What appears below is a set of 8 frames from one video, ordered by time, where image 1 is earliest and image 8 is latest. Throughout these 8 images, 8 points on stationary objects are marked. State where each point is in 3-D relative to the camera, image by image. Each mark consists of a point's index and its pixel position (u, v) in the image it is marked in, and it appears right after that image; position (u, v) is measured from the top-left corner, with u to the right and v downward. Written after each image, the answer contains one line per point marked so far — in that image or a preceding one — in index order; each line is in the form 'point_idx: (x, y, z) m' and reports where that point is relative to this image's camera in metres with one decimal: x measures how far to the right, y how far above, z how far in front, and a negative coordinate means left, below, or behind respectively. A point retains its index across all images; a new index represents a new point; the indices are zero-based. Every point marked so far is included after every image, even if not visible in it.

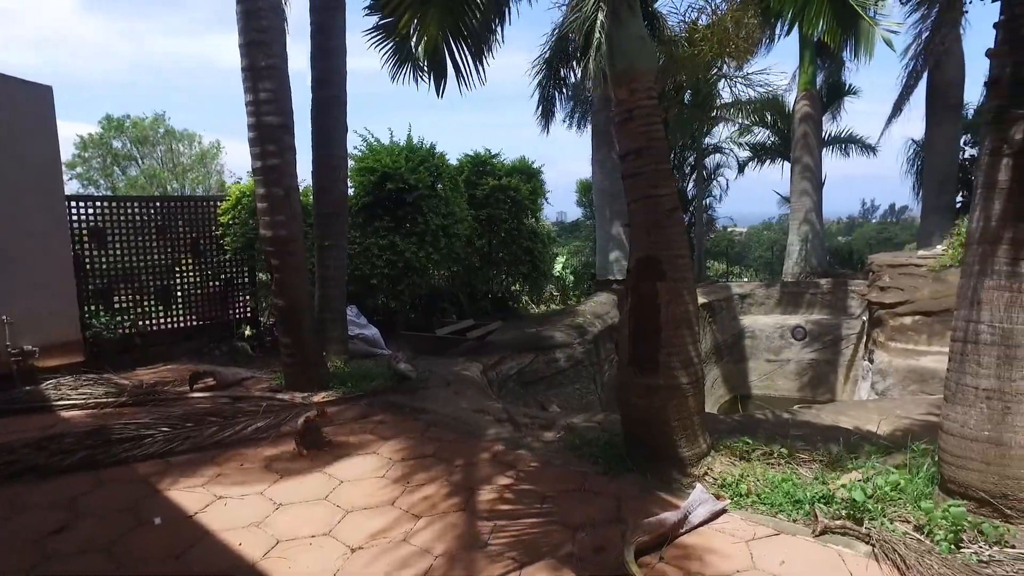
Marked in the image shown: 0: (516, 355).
0: (+0.1, -0.9, +8.8) m
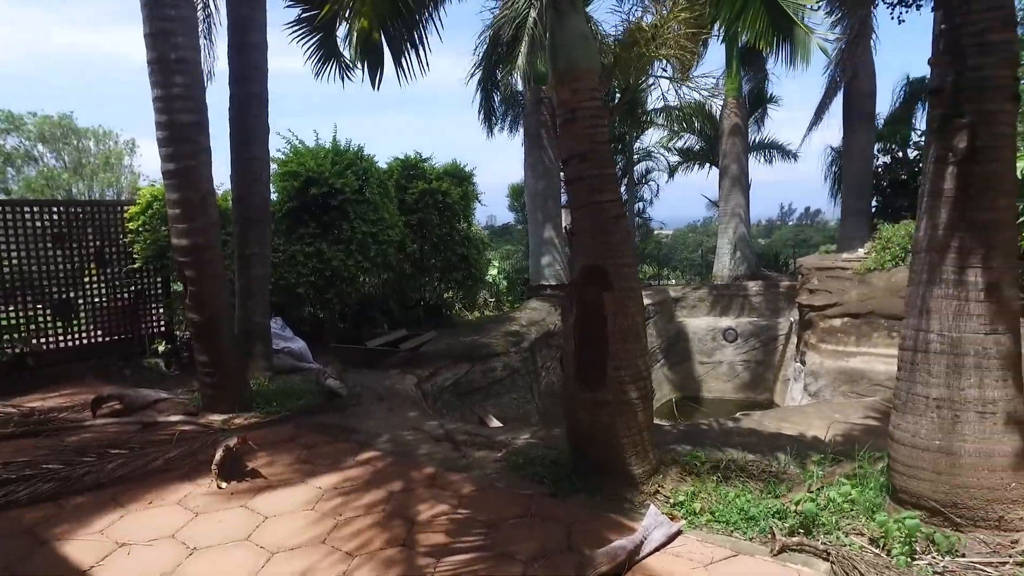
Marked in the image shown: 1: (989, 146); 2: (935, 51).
0: (-0.8, -1.0, +8.5) m
1: (+2.4, +0.7, +3.4) m
2: (+2.2, +1.2, +3.5) m
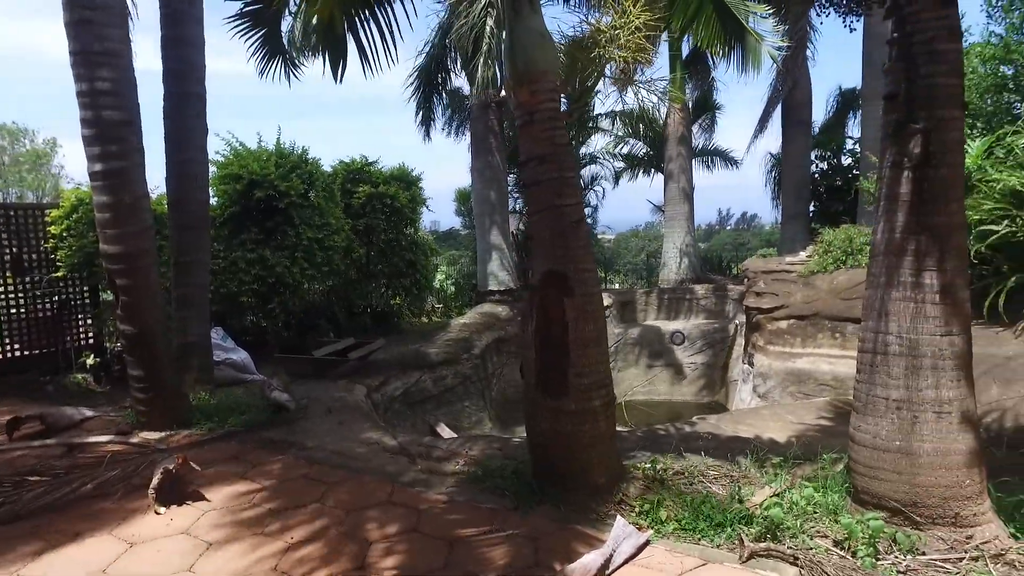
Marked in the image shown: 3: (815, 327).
0: (-1.3, -1.1, +8.3) m
1: (+2.2, +0.7, +3.4) m
2: (+2.0, +1.2, +3.6) m
3: (+3.9, -0.5, +8.5) m
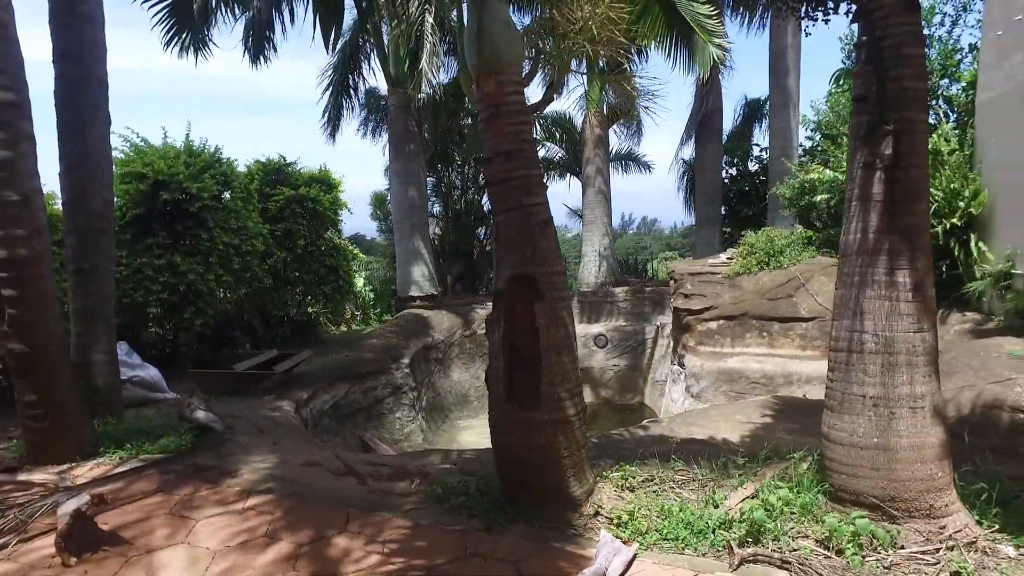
0: (-2.1, -1.1, +7.8) m
1: (+2.1, +0.7, +3.5) m
2: (+1.9, +1.2, +3.6) m
3: (+3.0, -0.5, +8.8) m
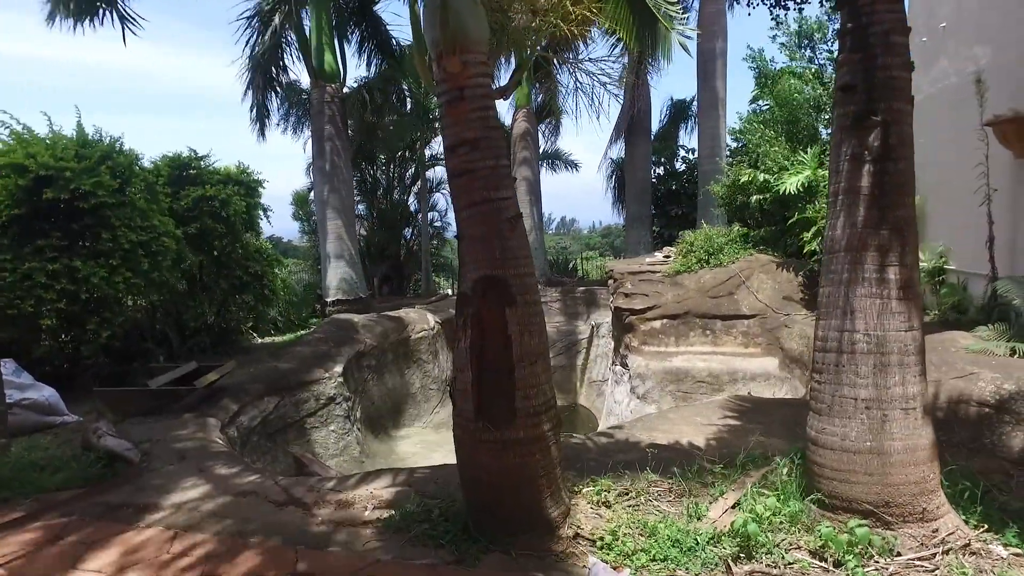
0: (-2.7, -1.2, +7.1) m
1: (+1.9, +0.7, +3.4) m
2: (+1.7, +1.2, +3.5) m
3: (+2.3, -0.5, +8.7) m
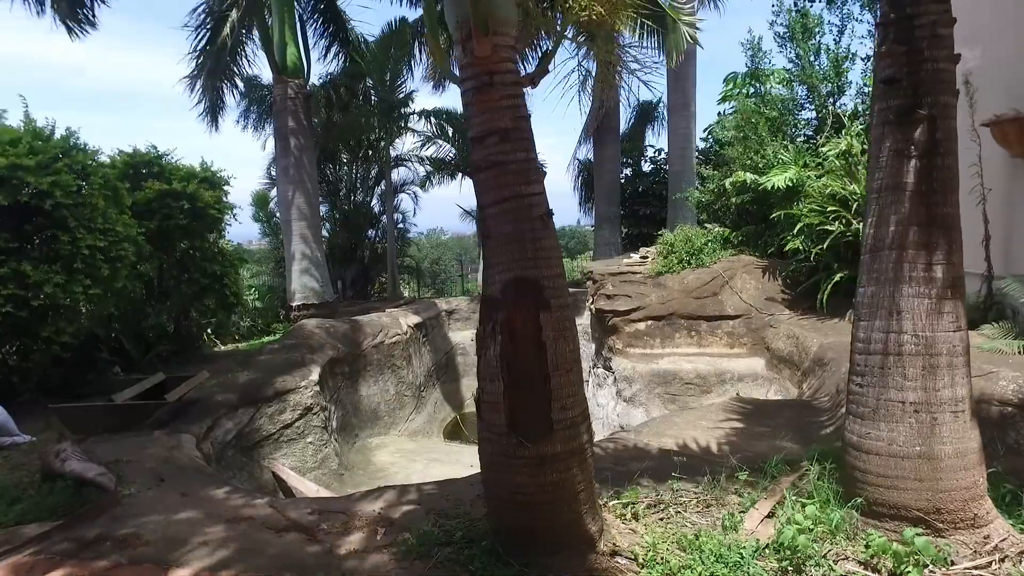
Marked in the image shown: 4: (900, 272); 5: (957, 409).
0: (-2.8, -1.3, +6.7) m
1: (+2.1, +0.7, +3.3) m
2: (+1.9, +1.2, +3.3) m
3: (+2.0, -0.5, +8.6) m
4: (+1.9, +0.1, +3.3) m
5: (+2.2, -0.6, +3.3) m
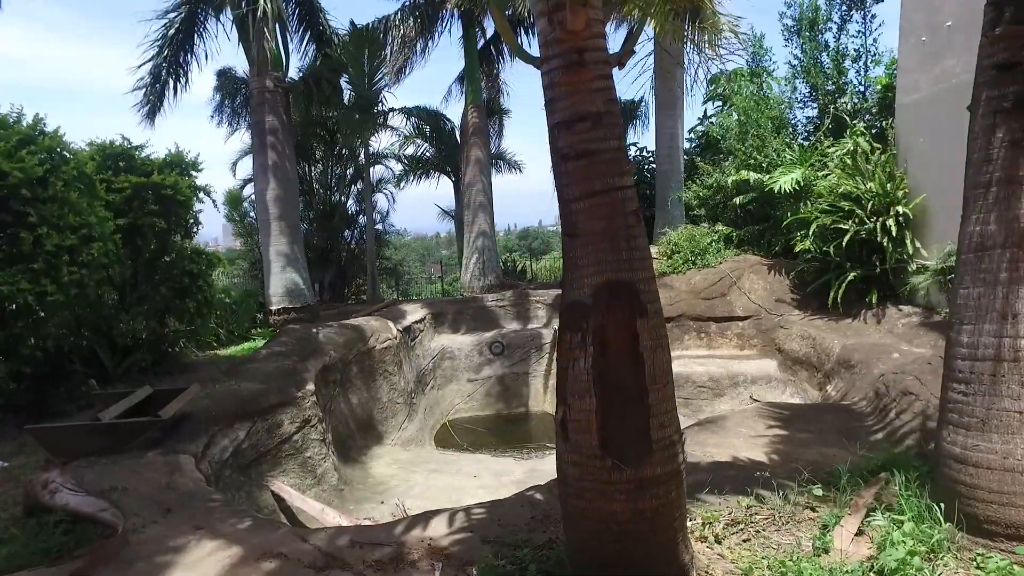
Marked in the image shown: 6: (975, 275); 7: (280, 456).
0: (-2.6, -1.3, +6.1) m
1: (+2.5, +0.7, +3.0) m
2: (+2.2, +1.2, +3.1) m
3: (+2.1, -0.5, +8.4) m
4: (+2.3, +0.1, +3.1) m
5: (+2.6, -0.6, +3.1) m
6: (+2.2, +0.1, +3.2) m
7: (-2.3, -1.7, +6.6) m
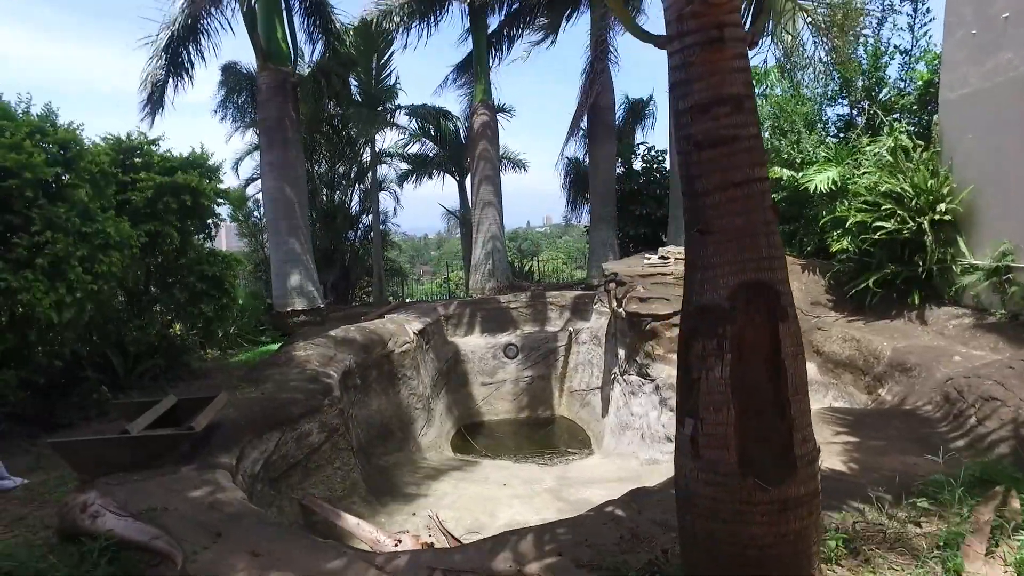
0: (-2.1, -1.3, +5.8) m
1: (+3.0, +0.7, +2.8) m
2: (+2.7, +1.2, +2.9) m
3: (+2.4, -0.5, +8.1) m
4: (+2.8, +0.1, +2.9) m
5: (+3.1, -0.6, +2.8) m
6: (+2.7, +0.1, +3.0) m
7: (-1.9, -1.7, +6.3) m
